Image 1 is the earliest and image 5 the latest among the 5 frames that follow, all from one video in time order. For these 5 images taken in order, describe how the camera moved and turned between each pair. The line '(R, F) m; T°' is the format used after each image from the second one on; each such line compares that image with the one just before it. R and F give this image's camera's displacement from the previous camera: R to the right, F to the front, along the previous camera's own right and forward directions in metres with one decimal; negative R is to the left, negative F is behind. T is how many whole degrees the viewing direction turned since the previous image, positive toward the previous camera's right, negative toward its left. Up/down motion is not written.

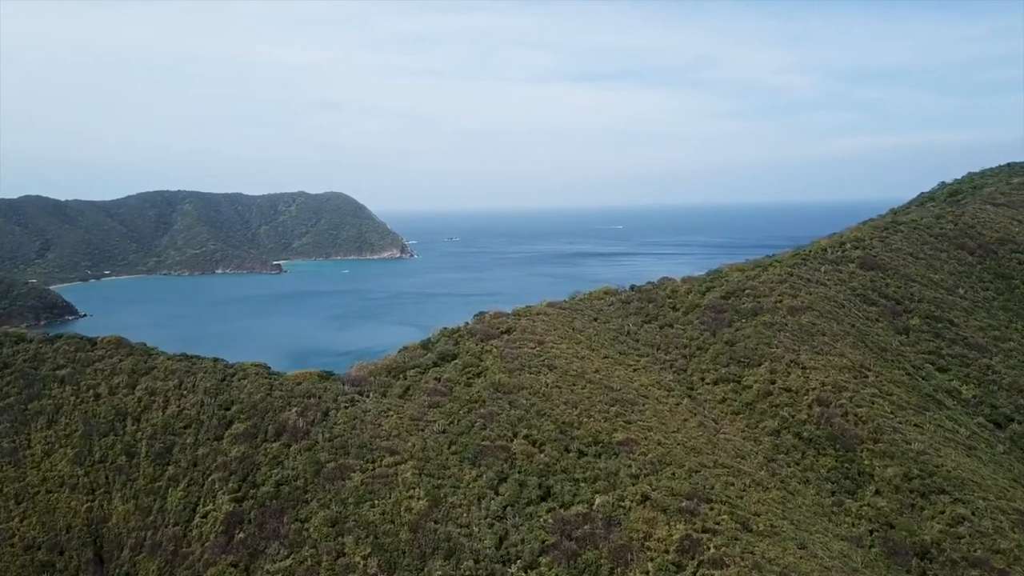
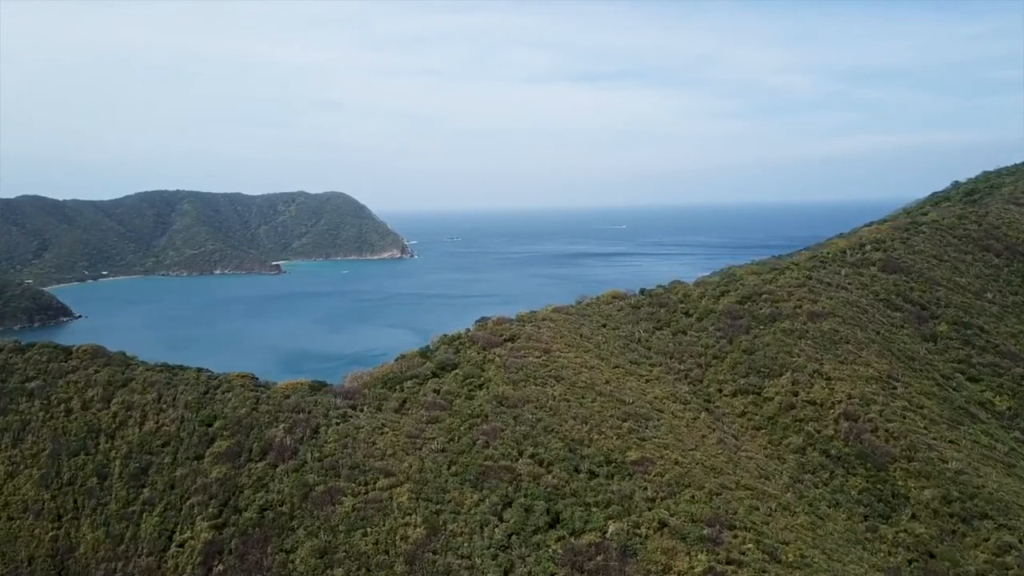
(-0.1, +1.2) m; 0°
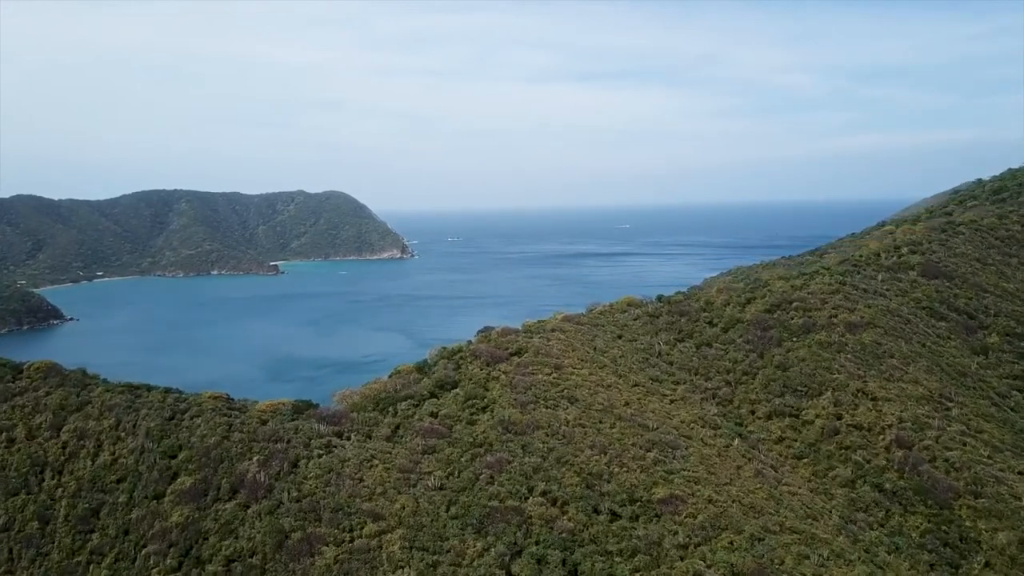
(-0.2, +1.9) m; 0°
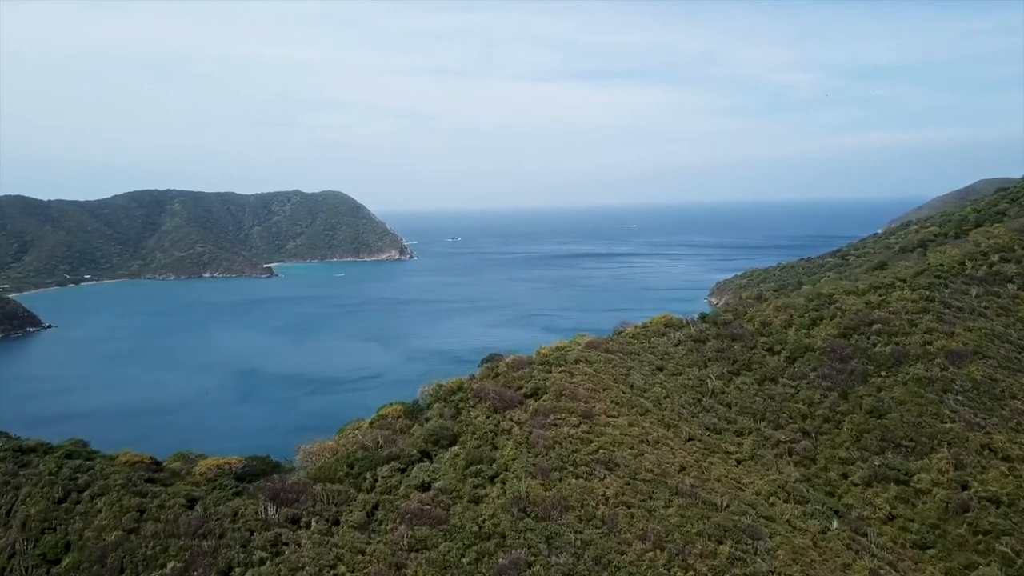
(-0.3, +3.7) m; 0°
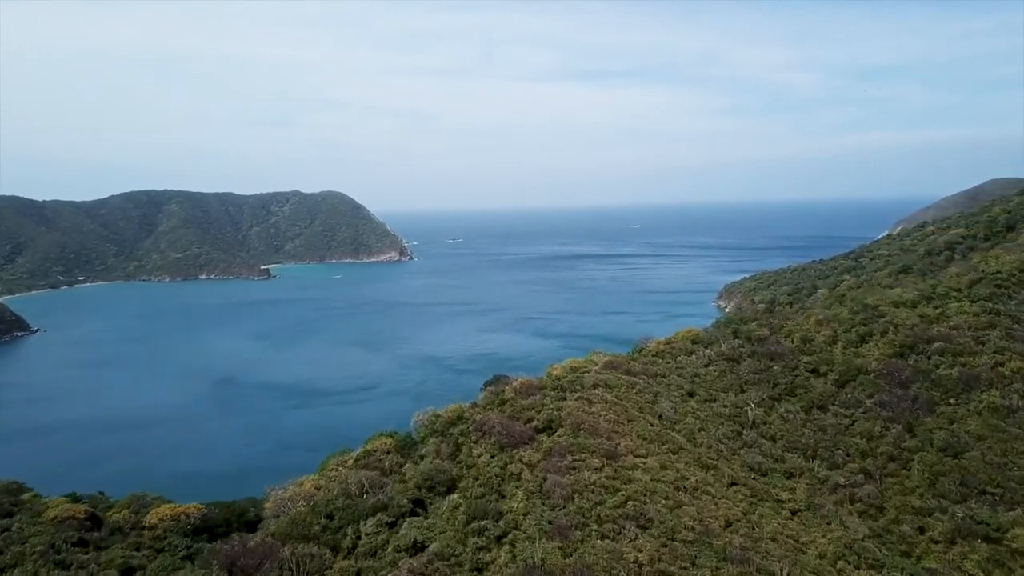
(-0.2, +2.0) m; 0°
